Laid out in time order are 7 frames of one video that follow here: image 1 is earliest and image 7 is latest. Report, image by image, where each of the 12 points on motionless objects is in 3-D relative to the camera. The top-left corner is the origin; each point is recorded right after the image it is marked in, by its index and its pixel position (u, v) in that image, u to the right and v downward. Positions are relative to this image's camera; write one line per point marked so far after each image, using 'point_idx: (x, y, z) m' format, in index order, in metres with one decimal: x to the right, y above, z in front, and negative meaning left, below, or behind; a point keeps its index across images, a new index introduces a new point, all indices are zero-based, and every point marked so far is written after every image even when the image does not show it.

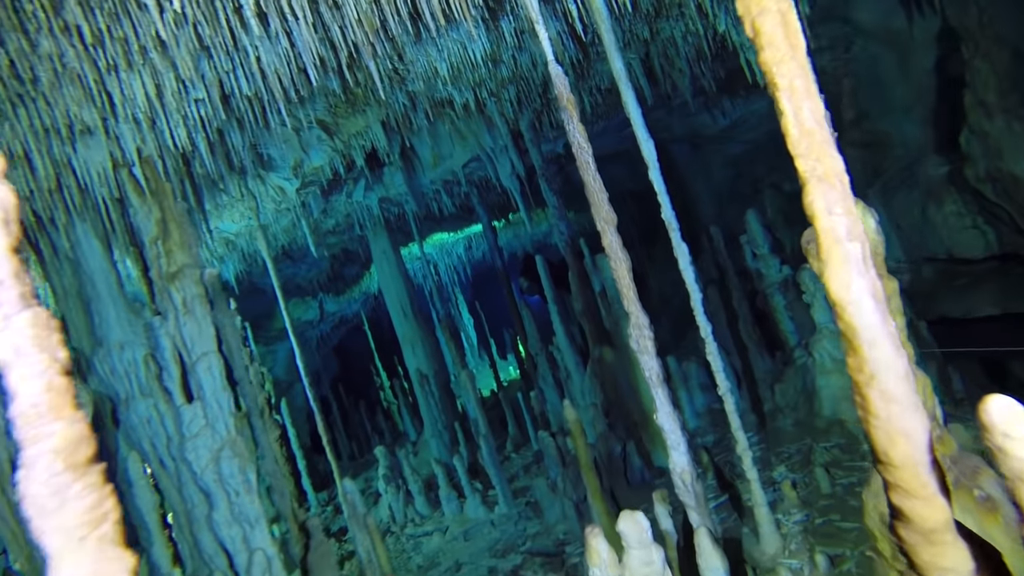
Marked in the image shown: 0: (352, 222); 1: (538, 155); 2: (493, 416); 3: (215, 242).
0: (-3.1, +1.3, +12.1) m
1: (+0.4, +1.9, +9.1) m
2: (-0.4, -2.7, +13.3) m
3: (-4.8, +0.7, +10.2) m
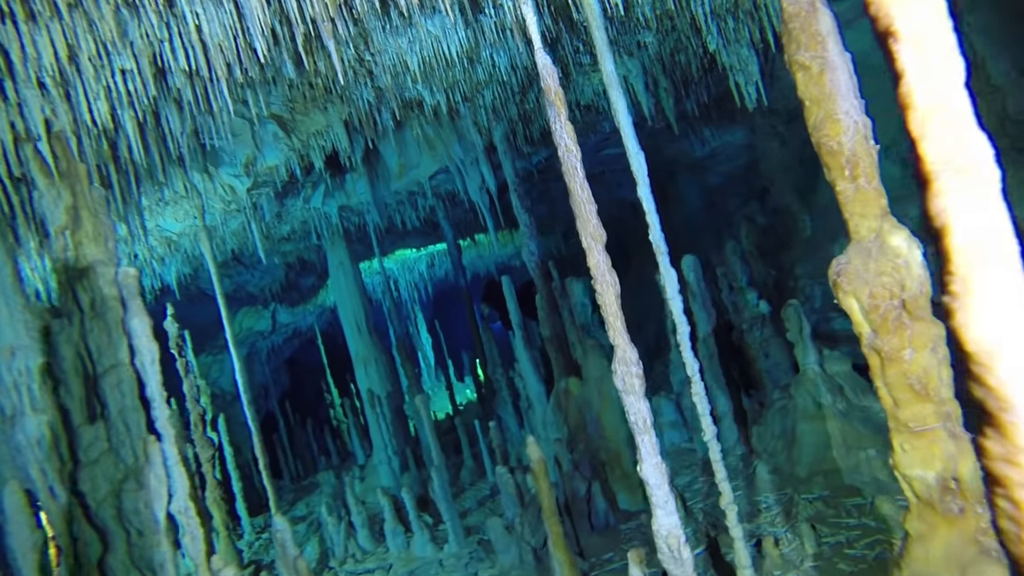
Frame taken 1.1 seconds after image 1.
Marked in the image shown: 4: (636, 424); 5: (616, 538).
0: (-3.6, +1.1, +11.3) m
1: (0.0, +1.6, +8.5) m
2: (-1.3, -3.1, +12.5) m
3: (-5.3, +0.7, +9.3) m
4: (+0.7, -0.7, +3.3) m
5: (+1.1, -2.5, +6.4) m
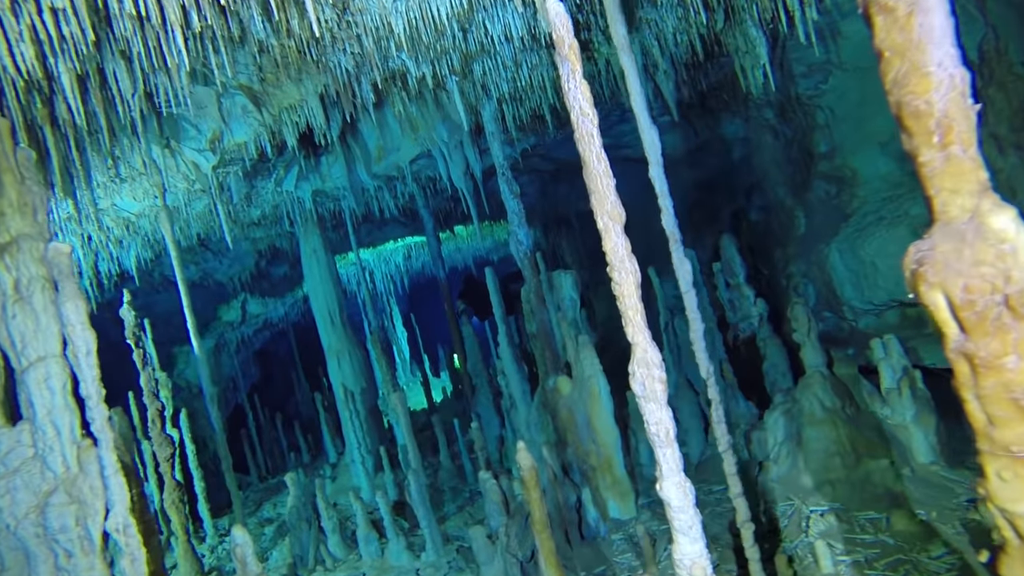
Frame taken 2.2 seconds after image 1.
0: (-3.9, +1.3, +10.7) m
1: (-0.1, +1.7, +8.0) m
2: (-1.7, -2.9, +12.0) m
3: (-5.5, +0.9, +8.6) m
4: (+0.7, -0.7, +2.9) m
5: (+0.9, -2.4, +5.9) m
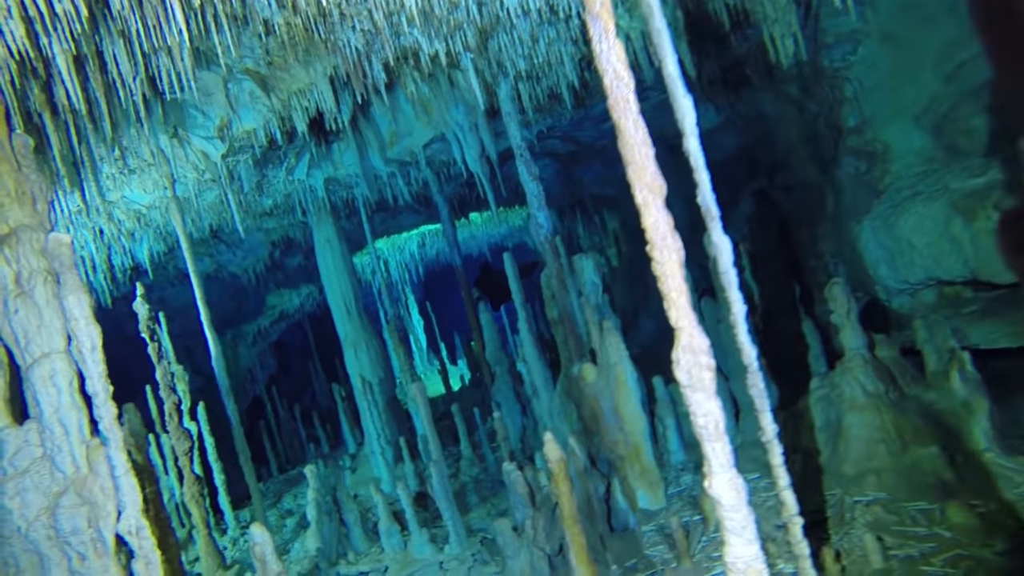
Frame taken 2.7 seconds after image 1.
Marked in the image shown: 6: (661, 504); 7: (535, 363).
0: (-3.6, +1.4, +10.5) m
1: (+0.1, +1.9, +7.7) m
2: (-1.3, -2.7, +11.8) m
3: (-5.2, +1.0, +8.5) m
4: (+0.8, -0.6, +2.6) m
5: (+1.1, -2.3, +5.7) m
6: (+1.5, -2.1, +6.2) m
7: (+0.3, -1.0, +8.1) m
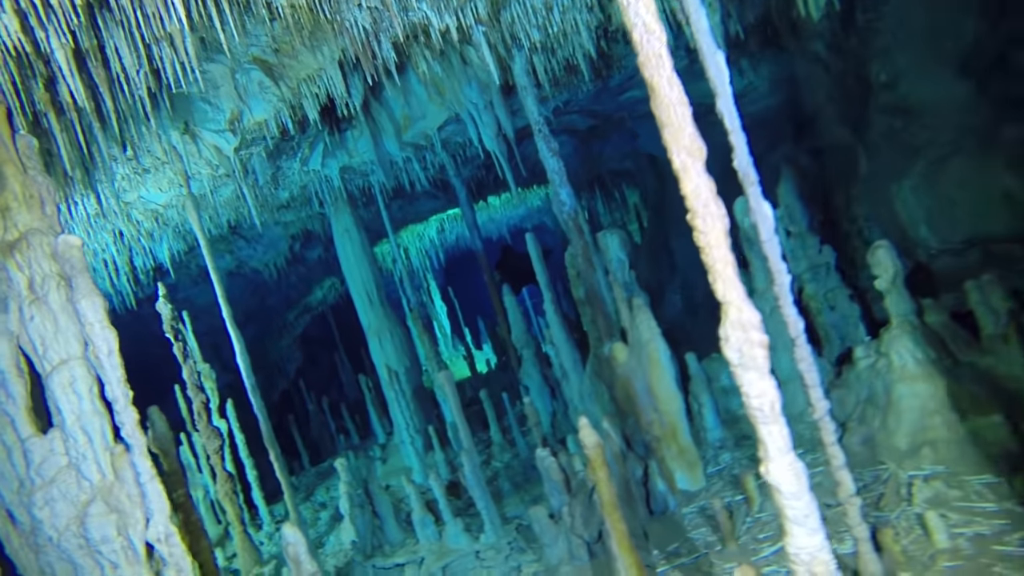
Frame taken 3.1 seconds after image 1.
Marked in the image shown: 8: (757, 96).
0: (-3.3, +1.5, +10.4) m
1: (+0.3, +2.1, +7.5) m
2: (-0.7, -2.4, +11.7) m
3: (-5.0, +1.0, +8.4) m
4: (+0.9, -0.5, +2.4) m
5: (+1.5, -2.1, +5.5) m
6: (+1.8, -1.9, +6.0) m
7: (+0.6, -0.7, +7.9) m
8: (+4.1, +3.2, +10.6) m
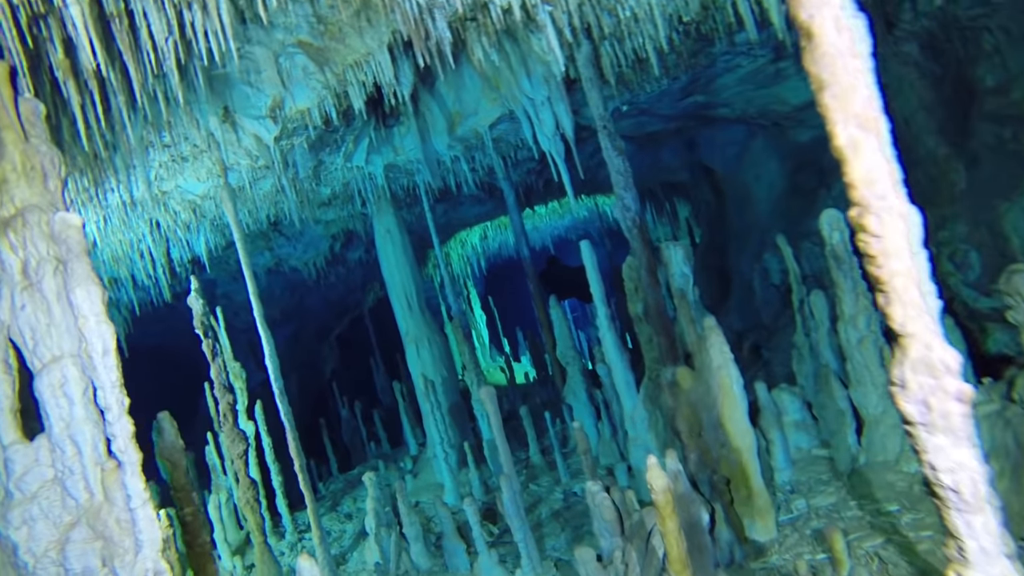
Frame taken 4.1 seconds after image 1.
0: (-2.5, +1.5, +9.9) m
1: (+0.9, +2.0, +6.8) m
2: (0.0, -2.6, +11.1) m
3: (-4.3, +1.1, +8.1) m
4: (+1.2, -0.5, +1.7) m
5: (+1.8, -2.2, +4.7) m
6: (+2.2, -2.1, +5.2) m
7: (+1.2, -0.9, +7.2) m
8: (+5.0, +2.9, +9.7) m
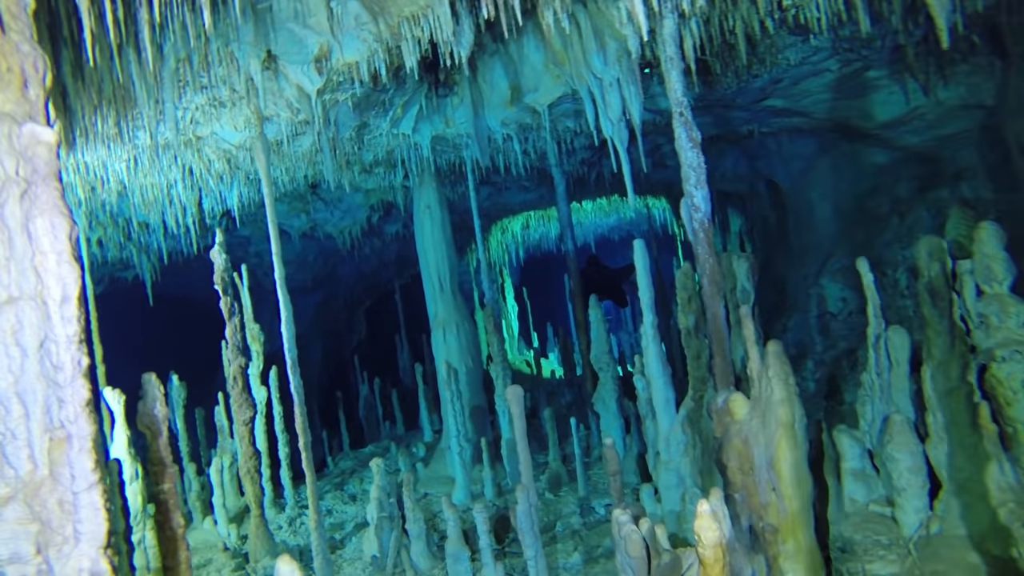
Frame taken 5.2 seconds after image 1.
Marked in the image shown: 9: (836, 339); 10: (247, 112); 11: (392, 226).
0: (-1.8, +1.9, +9.4) m
1: (+1.5, +1.9, +6.1) m
2: (+0.3, -2.4, +10.5) m
3: (-3.7, +1.6, +7.6) m
4: (+1.2, -0.7, +1.0) m
5: (+1.8, -2.4, +4.1) m
6: (+2.2, -2.2, +4.5) m
7: (+1.5, -0.9, +6.6) m
8: (+5.9, +2.3, +8.8) m
9: (+5.0, -0.8, +9.7) m
10: (-2.8, +1.9, +6.7) m
11: (-2.5, +1.3, +12.8) m
